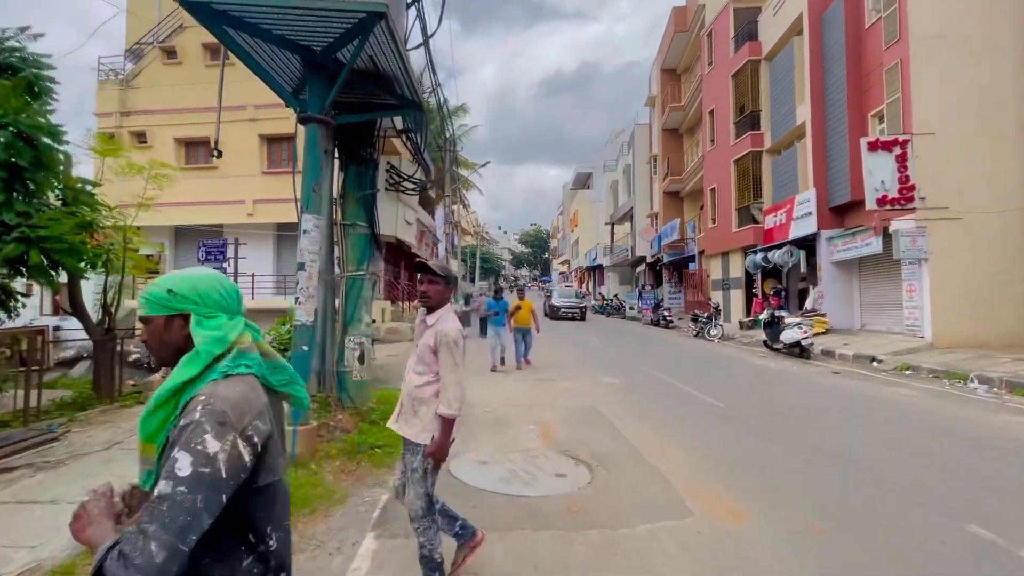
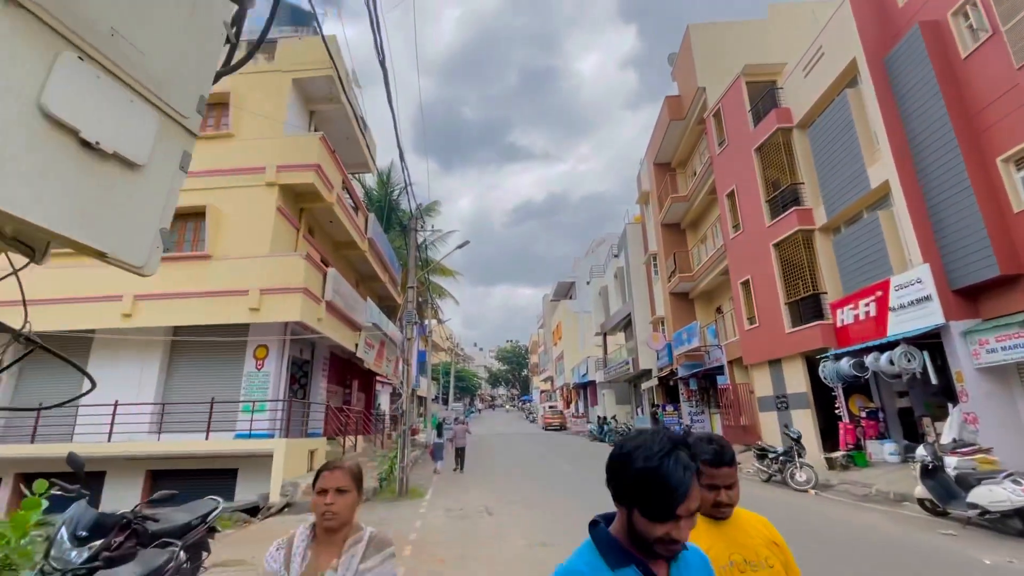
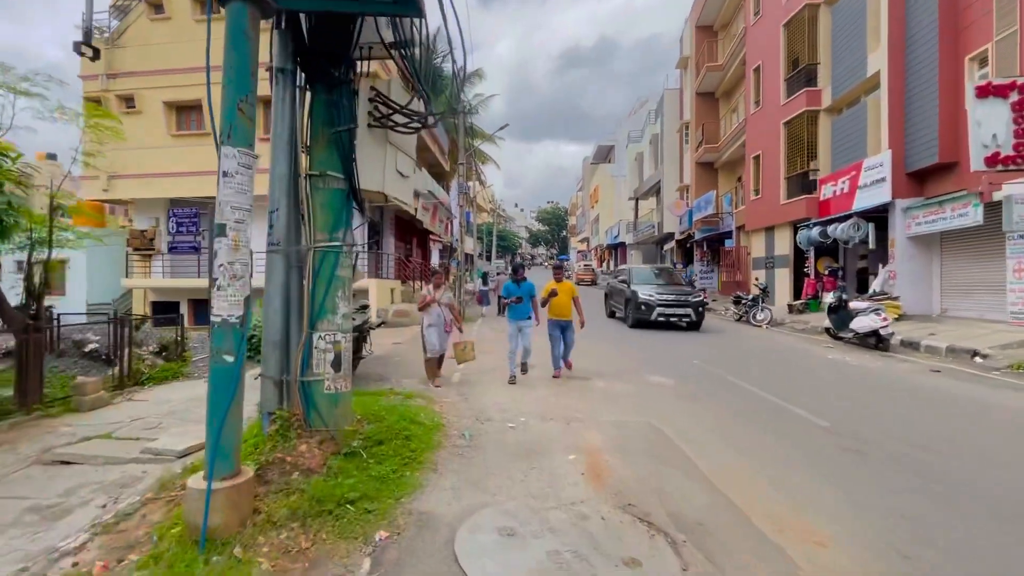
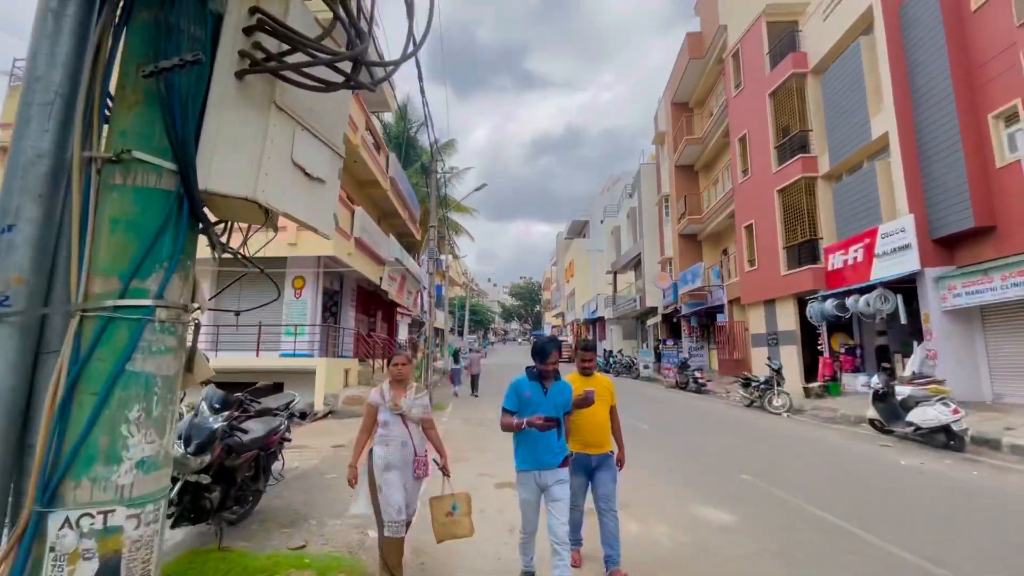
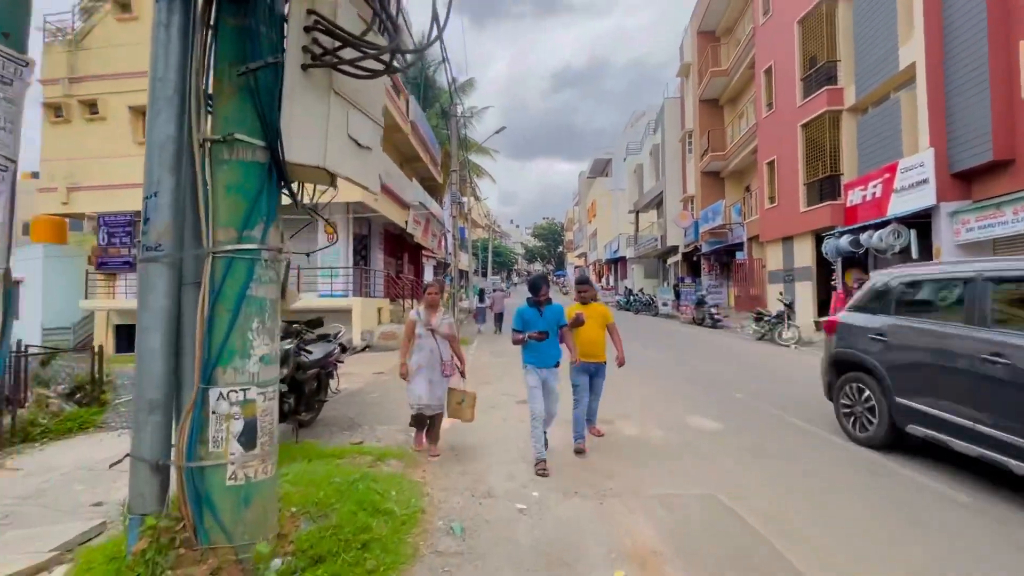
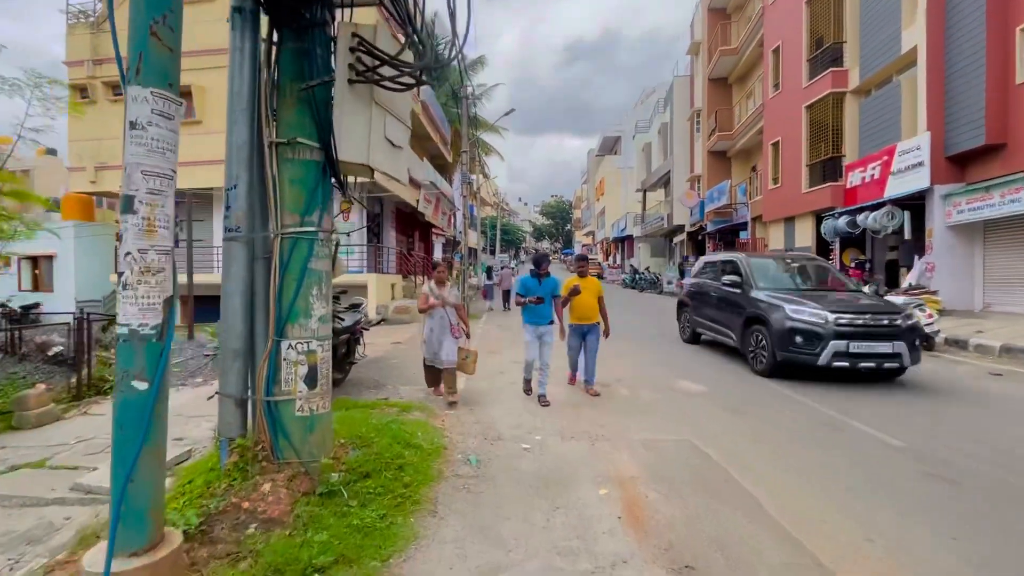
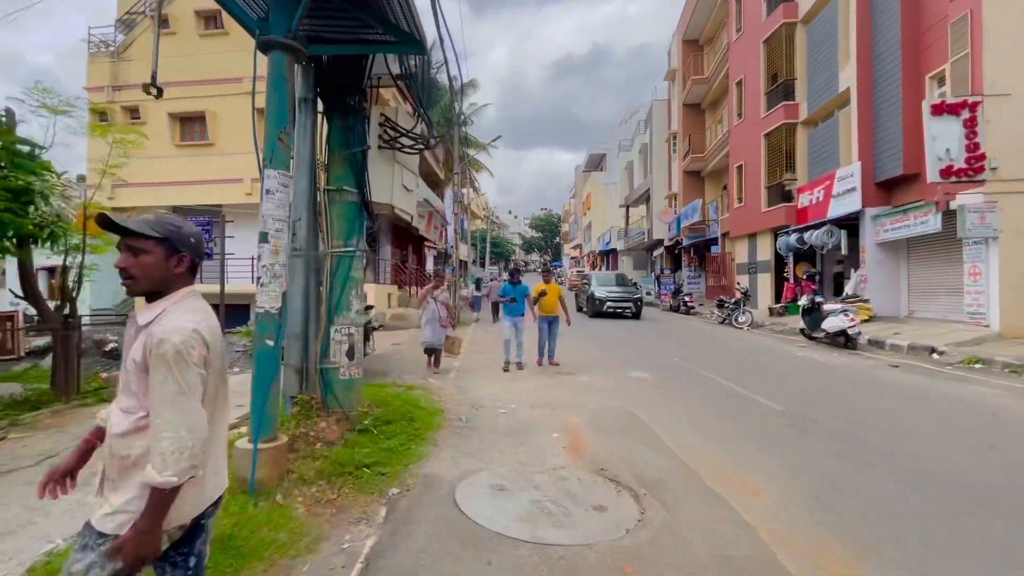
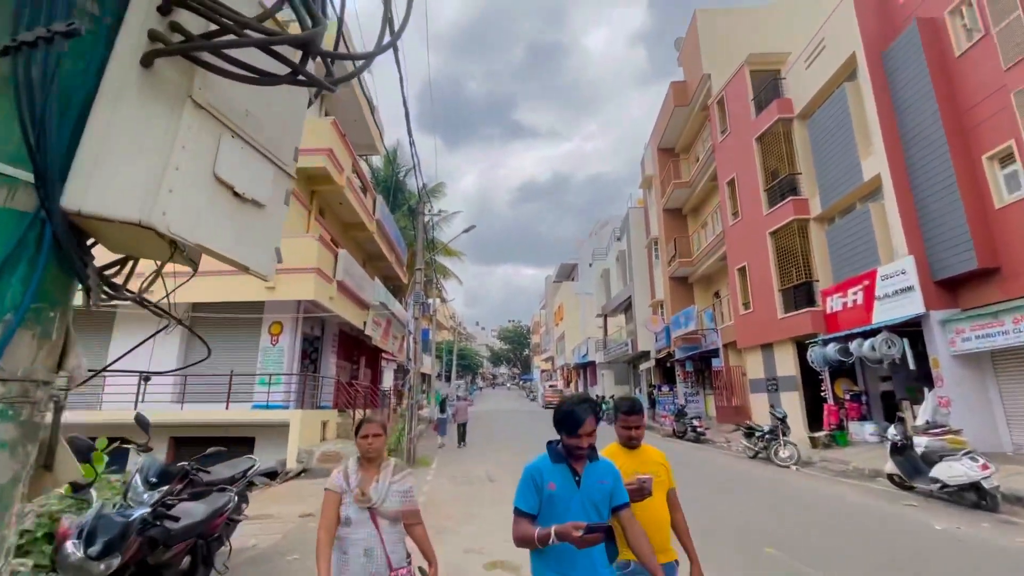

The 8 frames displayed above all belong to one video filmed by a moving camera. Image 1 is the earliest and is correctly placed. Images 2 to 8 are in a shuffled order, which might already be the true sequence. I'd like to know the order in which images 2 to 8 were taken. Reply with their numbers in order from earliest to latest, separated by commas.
7, 3, 6, 5, 4, 8, 2
